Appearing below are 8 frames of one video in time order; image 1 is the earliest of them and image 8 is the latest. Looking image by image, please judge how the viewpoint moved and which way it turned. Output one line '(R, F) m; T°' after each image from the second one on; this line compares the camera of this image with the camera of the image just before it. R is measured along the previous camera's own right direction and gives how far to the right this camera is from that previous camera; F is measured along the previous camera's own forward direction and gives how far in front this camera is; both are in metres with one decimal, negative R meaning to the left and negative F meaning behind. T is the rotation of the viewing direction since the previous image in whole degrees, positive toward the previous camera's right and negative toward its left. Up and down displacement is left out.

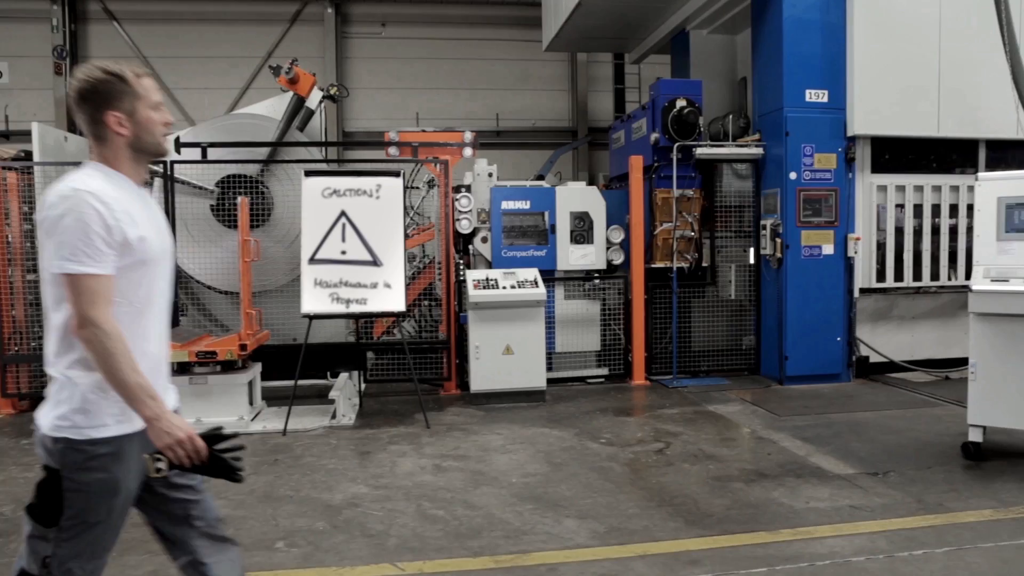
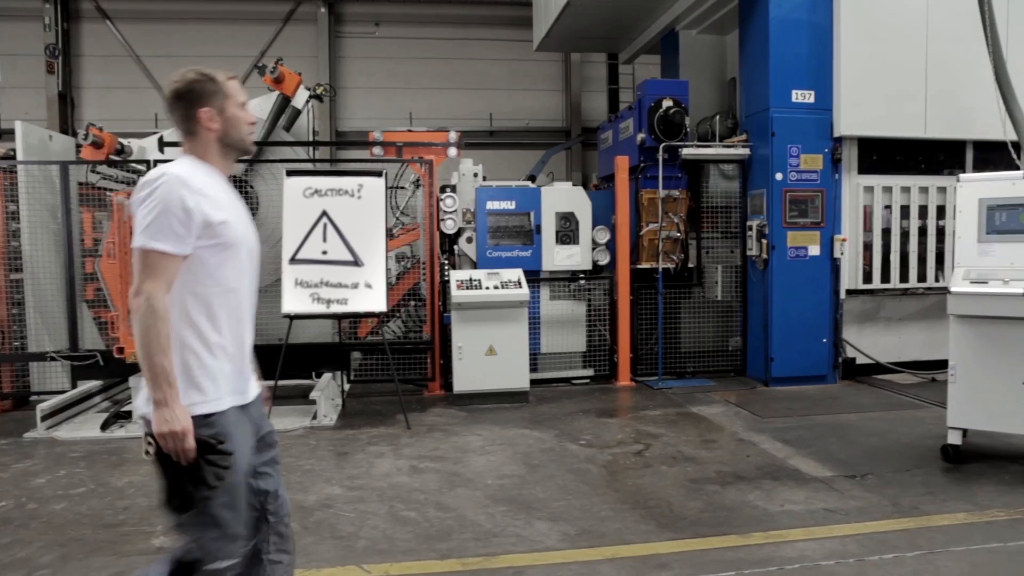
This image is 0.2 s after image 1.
(+0.1, 0.0) m; 0°
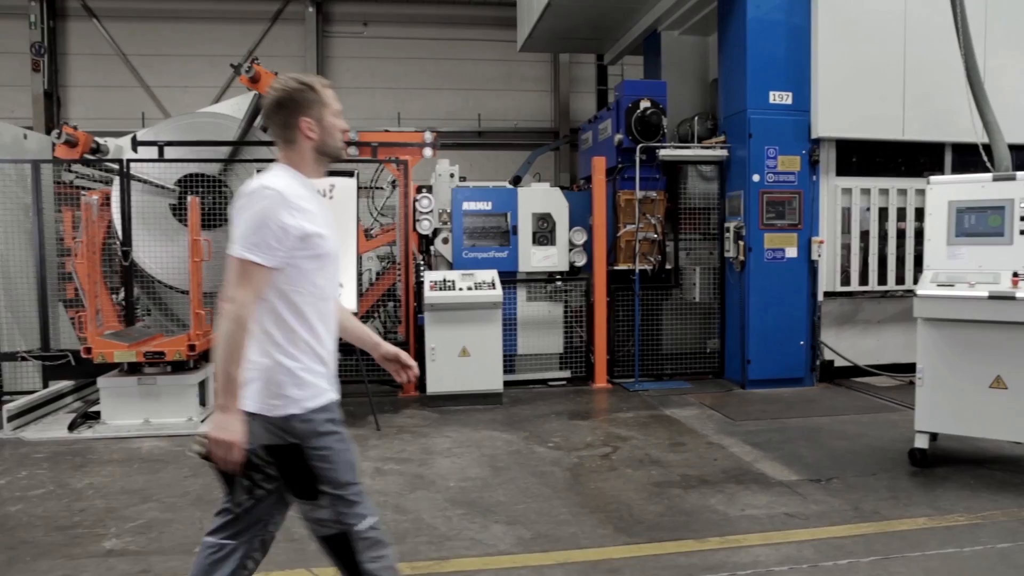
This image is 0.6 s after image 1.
(+0.2, 0.0) m; 0°
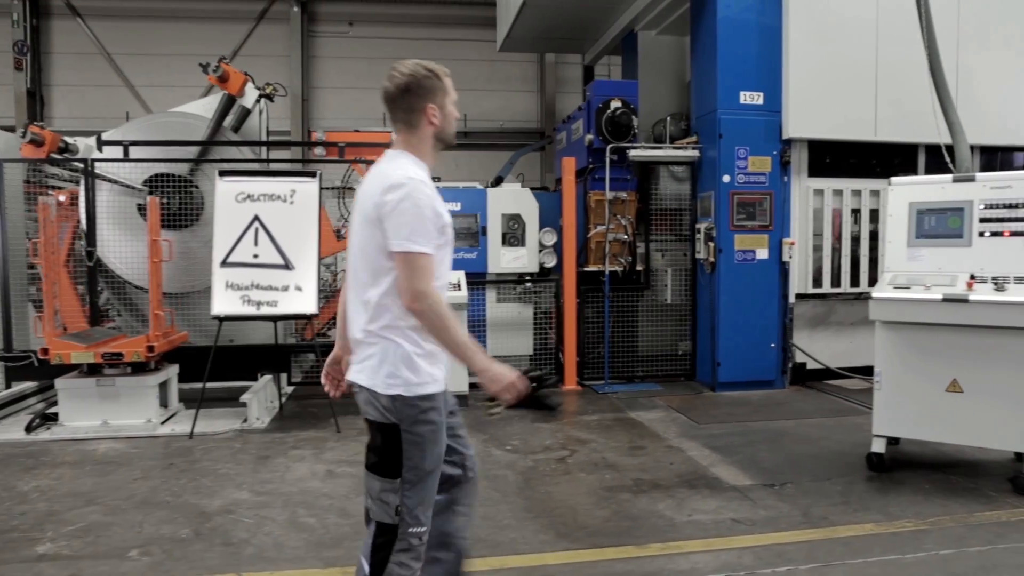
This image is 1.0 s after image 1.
(+0.2, 0.0) m; 0°
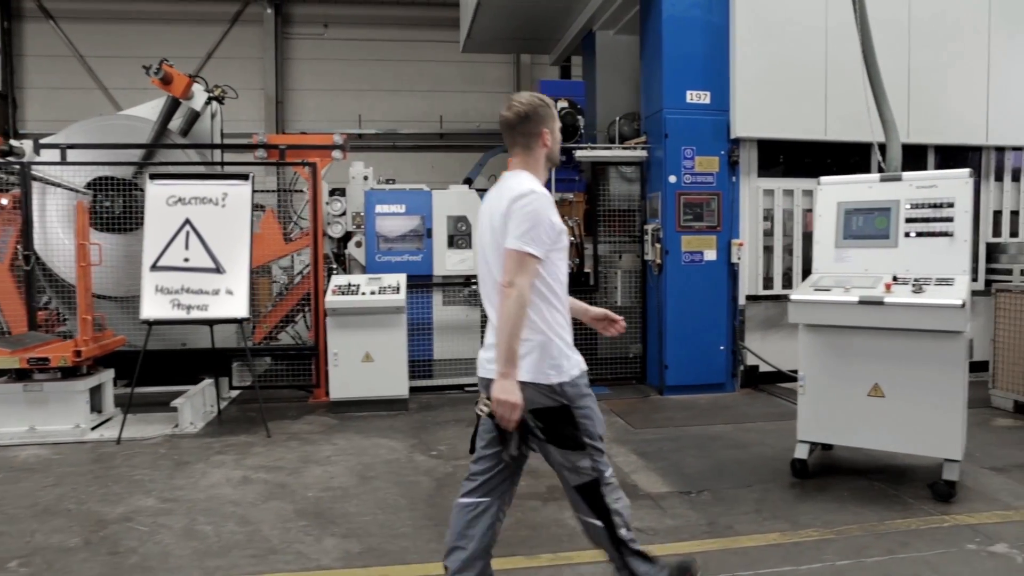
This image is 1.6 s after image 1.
(+0.5, +0.1) m; -1°
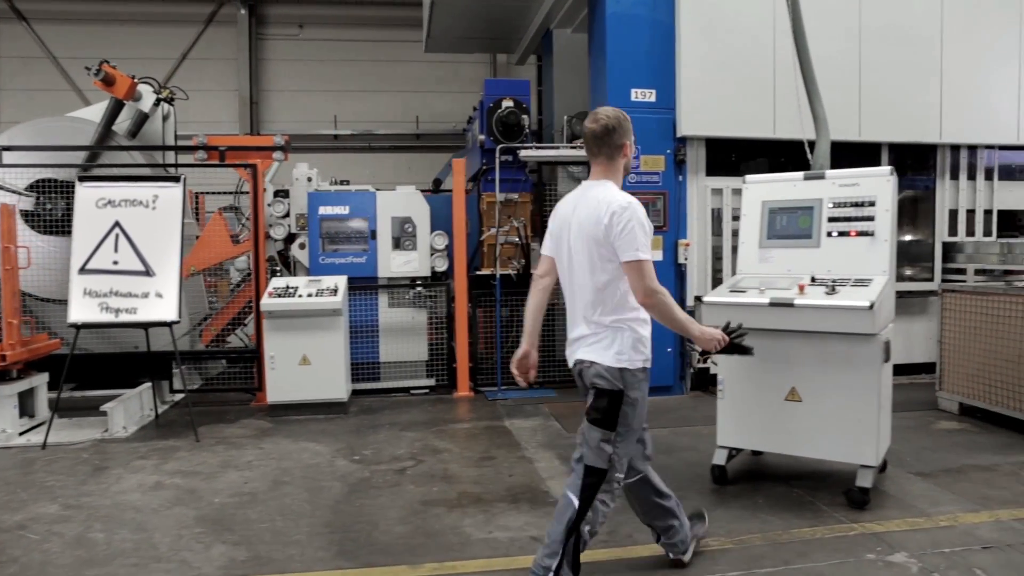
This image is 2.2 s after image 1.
(+0.5, +0.1) m; -1°
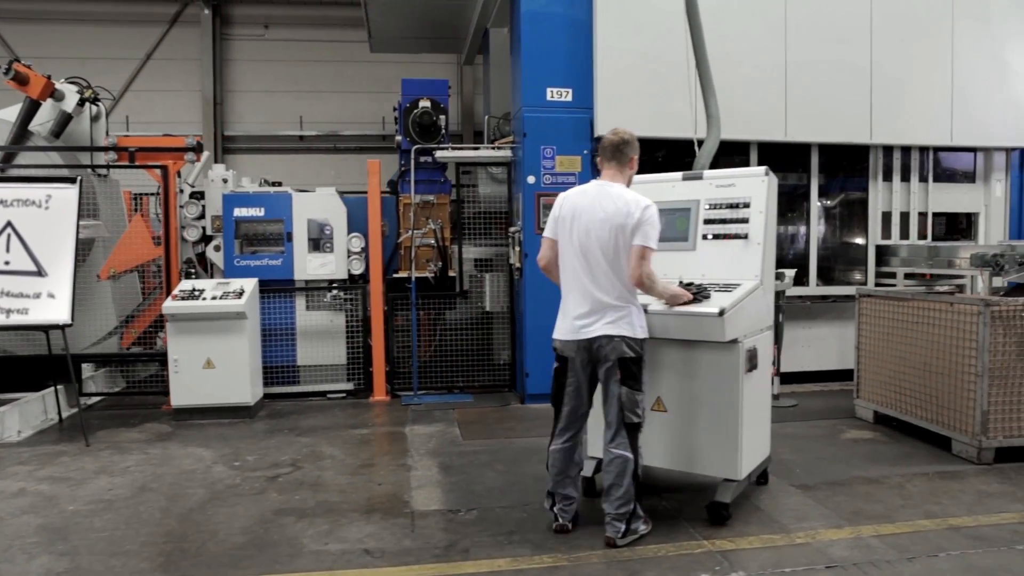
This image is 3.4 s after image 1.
(+0.7, +0.1) m; -1°
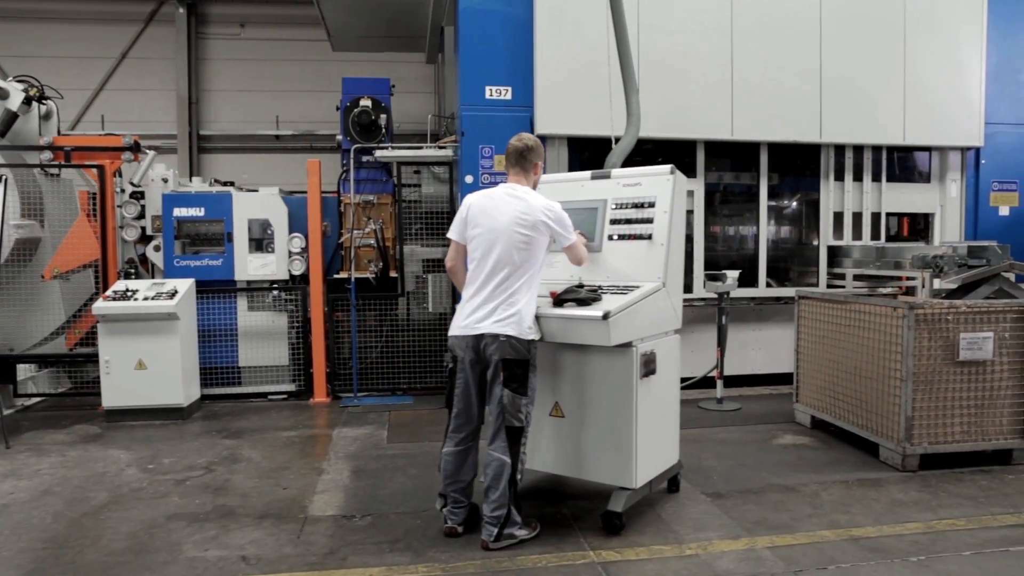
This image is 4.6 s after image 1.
(+0.5, +0.1) m; -1°
